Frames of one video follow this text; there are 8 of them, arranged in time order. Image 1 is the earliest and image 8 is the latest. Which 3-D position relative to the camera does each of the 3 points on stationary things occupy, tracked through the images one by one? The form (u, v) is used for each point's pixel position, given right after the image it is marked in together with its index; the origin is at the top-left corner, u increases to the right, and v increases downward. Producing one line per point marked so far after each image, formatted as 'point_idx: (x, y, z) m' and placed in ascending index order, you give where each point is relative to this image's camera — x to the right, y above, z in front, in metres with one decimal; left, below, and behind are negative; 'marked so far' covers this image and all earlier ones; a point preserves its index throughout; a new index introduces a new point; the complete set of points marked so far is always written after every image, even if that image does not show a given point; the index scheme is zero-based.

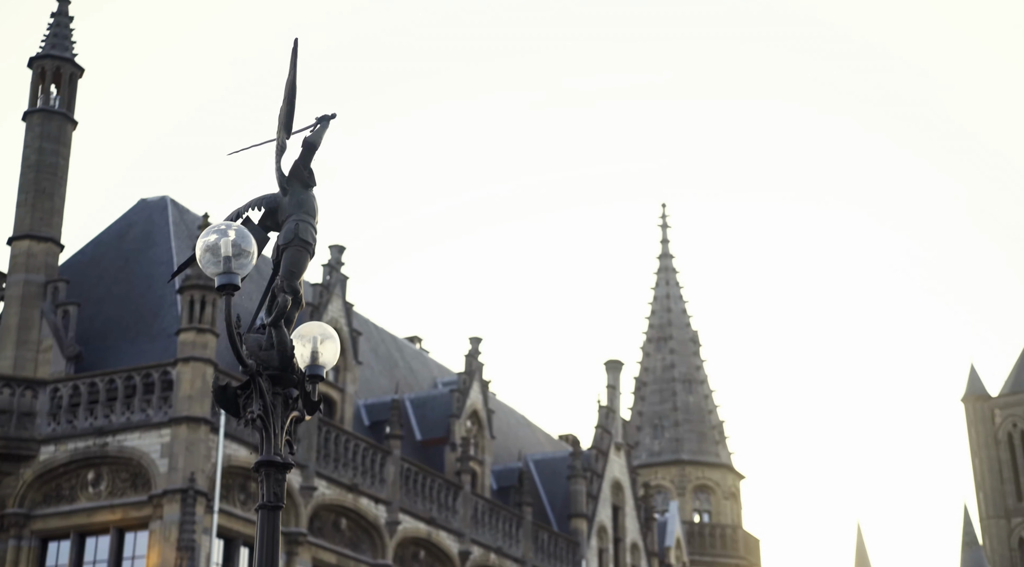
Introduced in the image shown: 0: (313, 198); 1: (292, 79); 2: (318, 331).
0: (-1.6, +0.7, +12.1) m
1: (-1.7, +1.6, +12.0) m
2: (-1.6, -0.4, +12.5) m
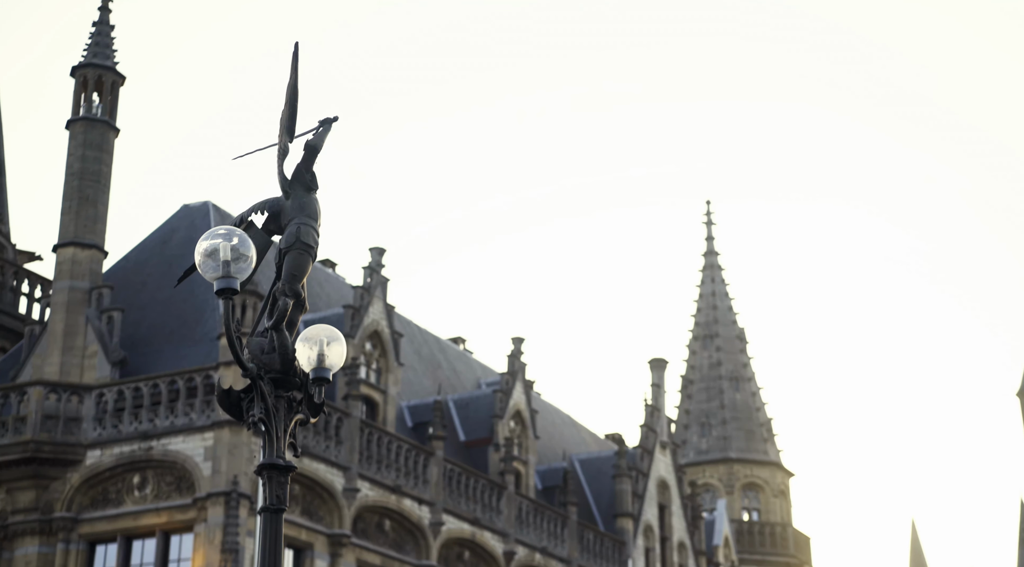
0: (-1.6, +0.7, +12.1) m
1: (-1.7, +1.6, +12.1) m
2: (-1.5, -0.4, +12.5) m
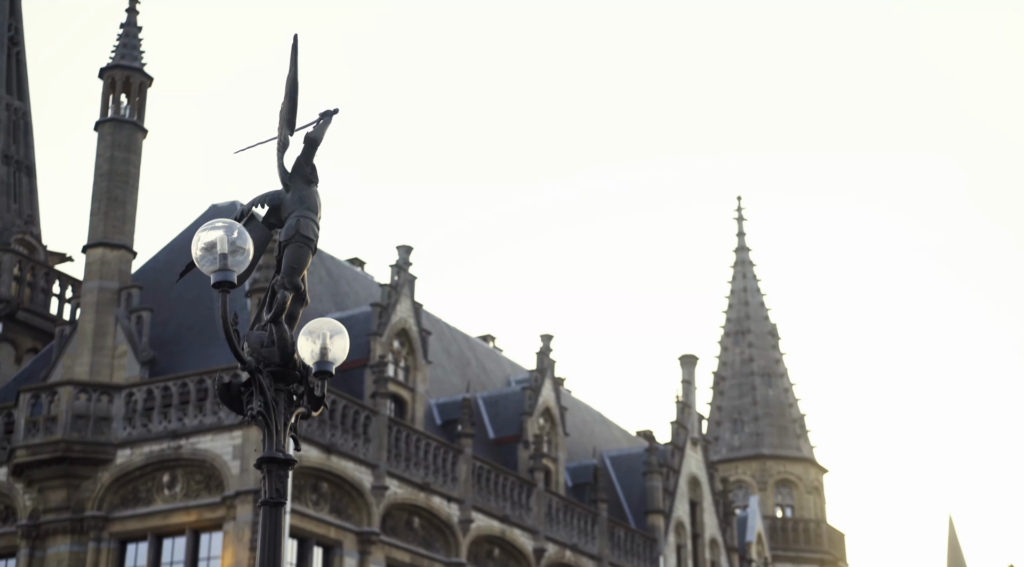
0: (-1.6, +0.7, +12.1) m
1: (-1.7, +1.7, +12.1) m
2: (-1.5, -0.4, +12.5) m
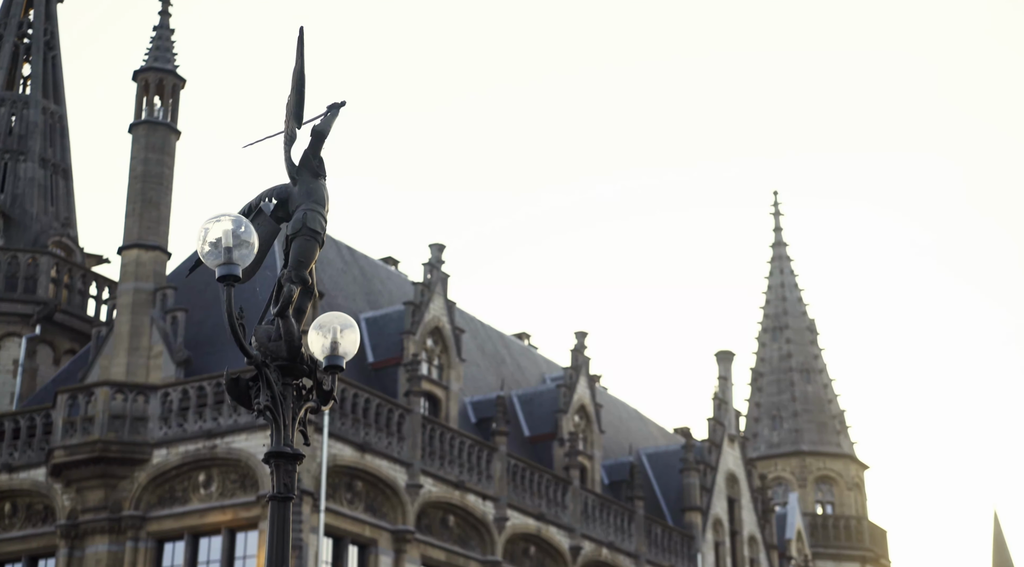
0: (-1.5, +0.8, +12.1) m
1: (-1.7, +1.7, +12.1) m
2: (-1.4, -0.3, +12.5) m
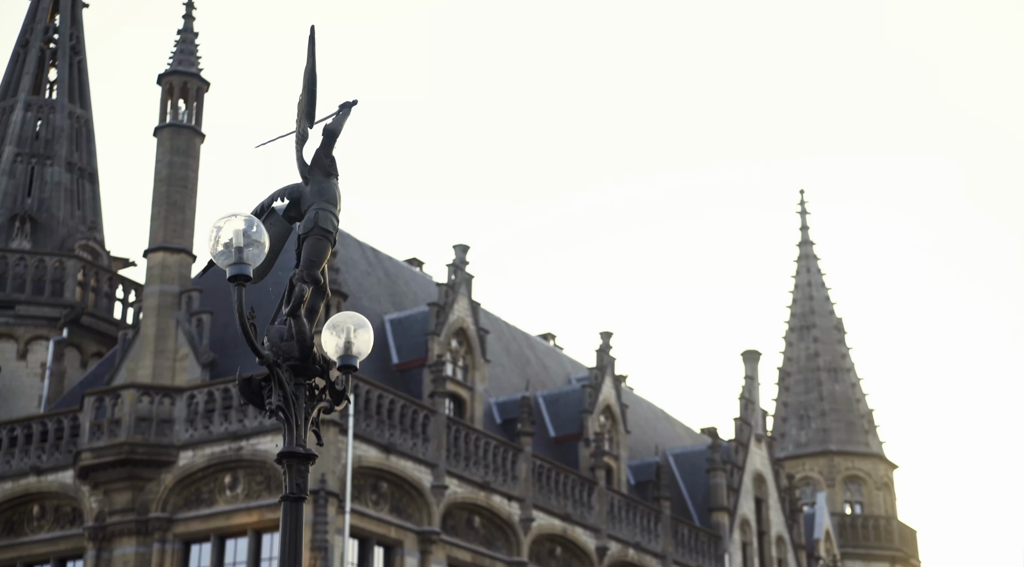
0: (-1.4, +0.8, +12.1) m
1: (-1.6, +1.7, +12.1) m
2: (-1.3, -0.3, +12.5) m
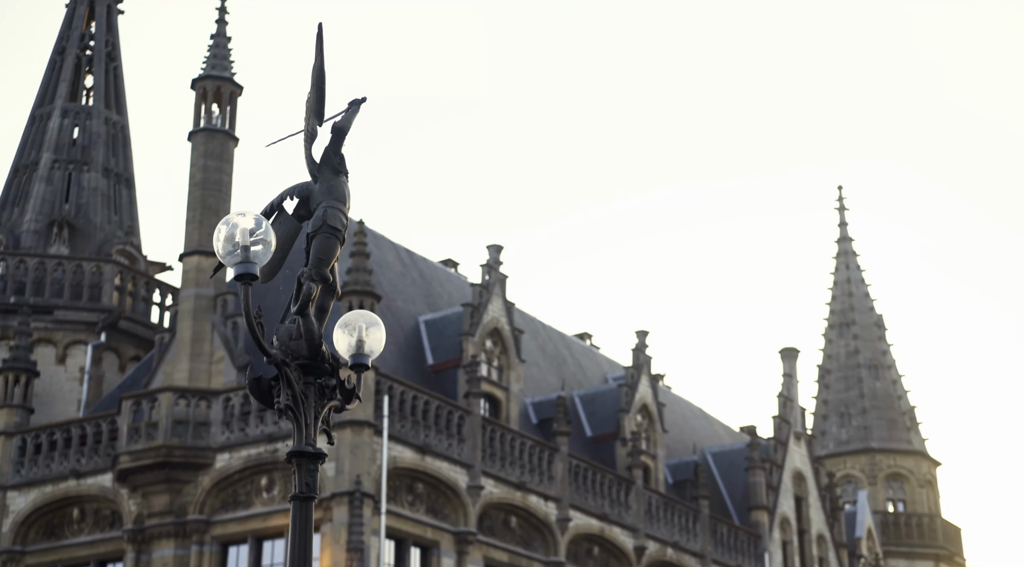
0: (-1.3, +0.8, +12.1) m
1: (-1.5, +1.7, +12.1) m
2: (-1.2, -0.3, +12.5) m
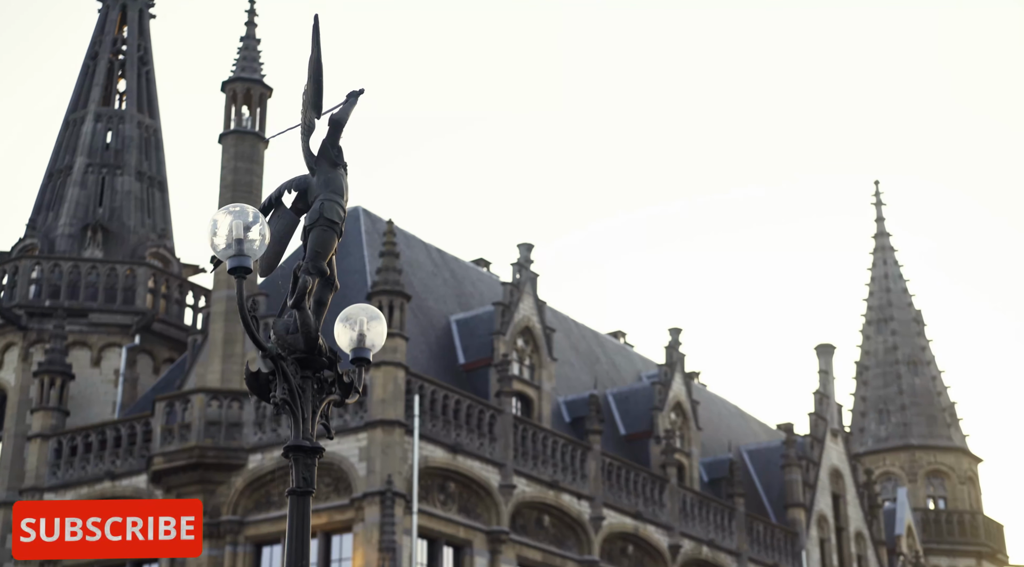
0: (-1.3, +0.8, +12.1) m
1: (-1.5, +1.8, +12.1) m
2: (-1.2, -0.2, +12.4) m
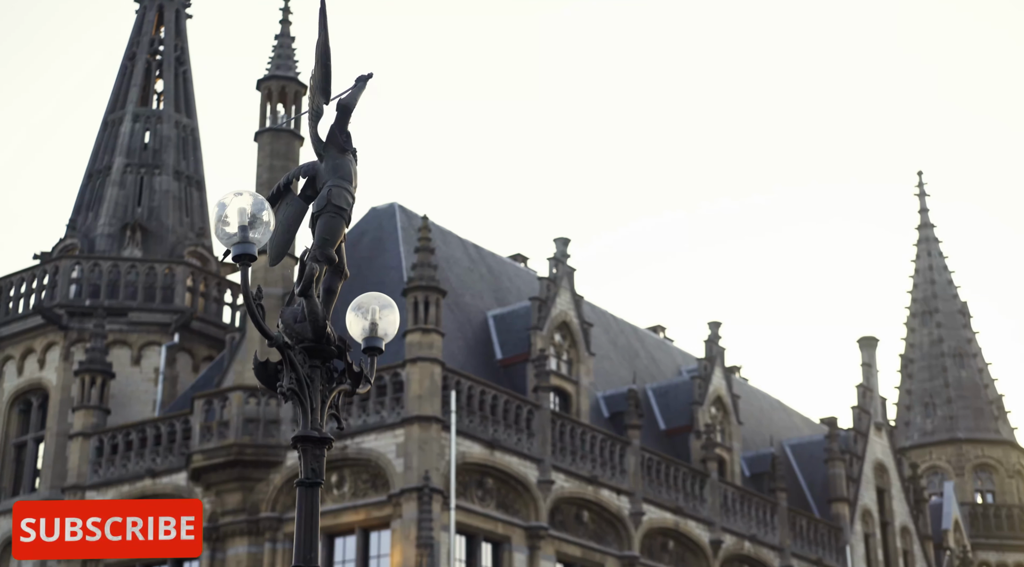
0: (-1.2, +0.9, +11.9) m
1: (-1.5, +1.9, +11.9) m
2: (-1.1, -0.1, +12.3) m
